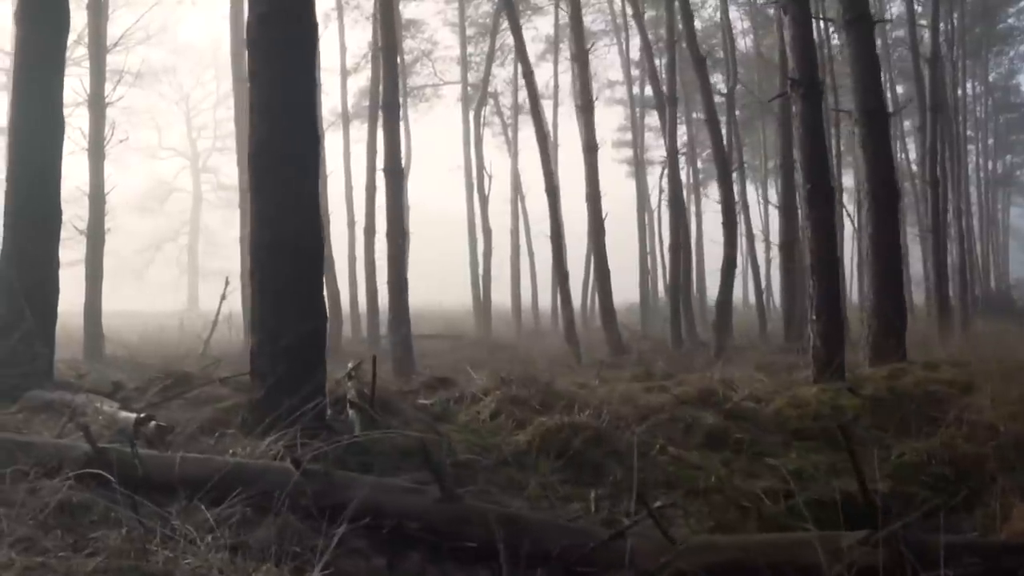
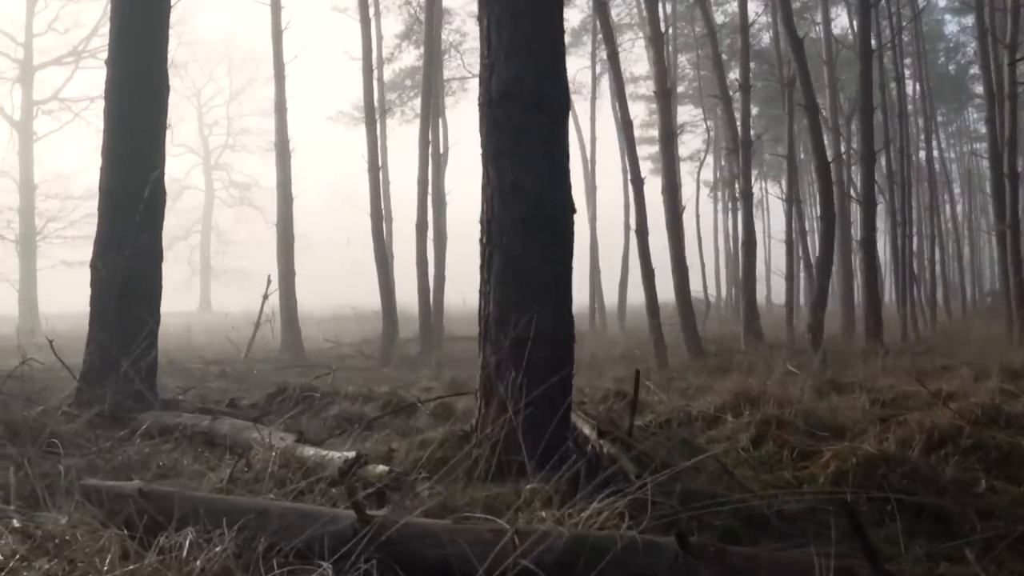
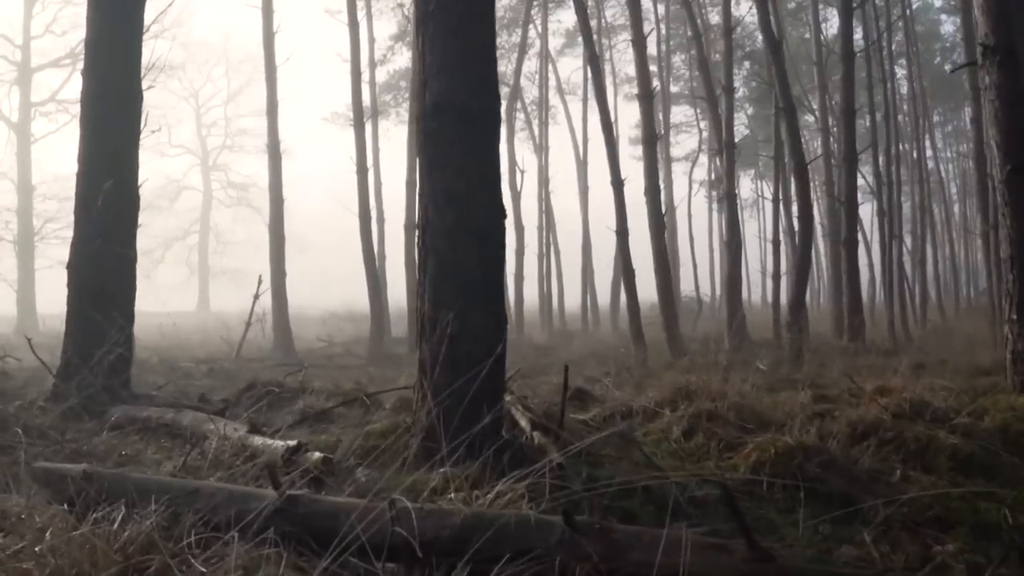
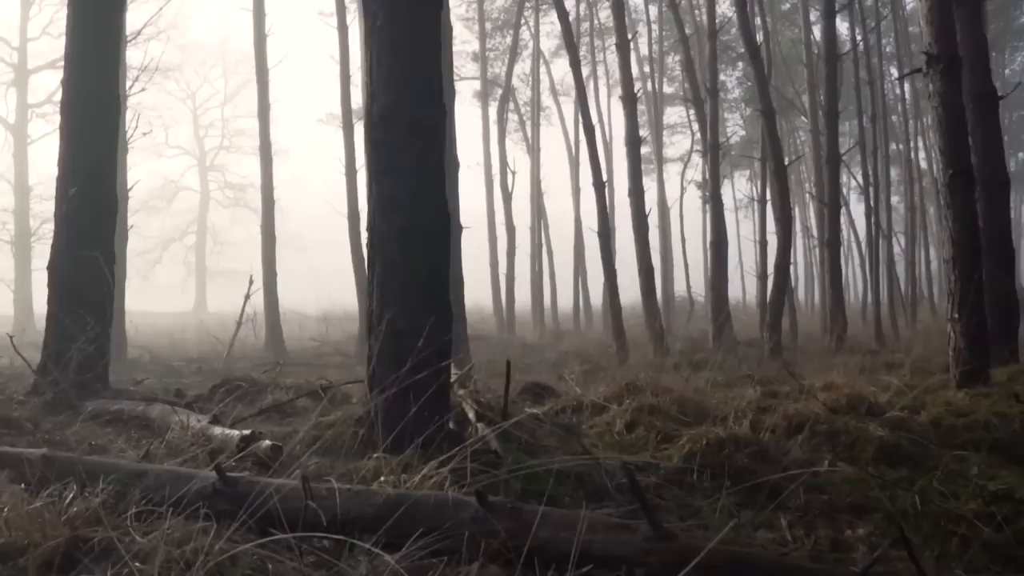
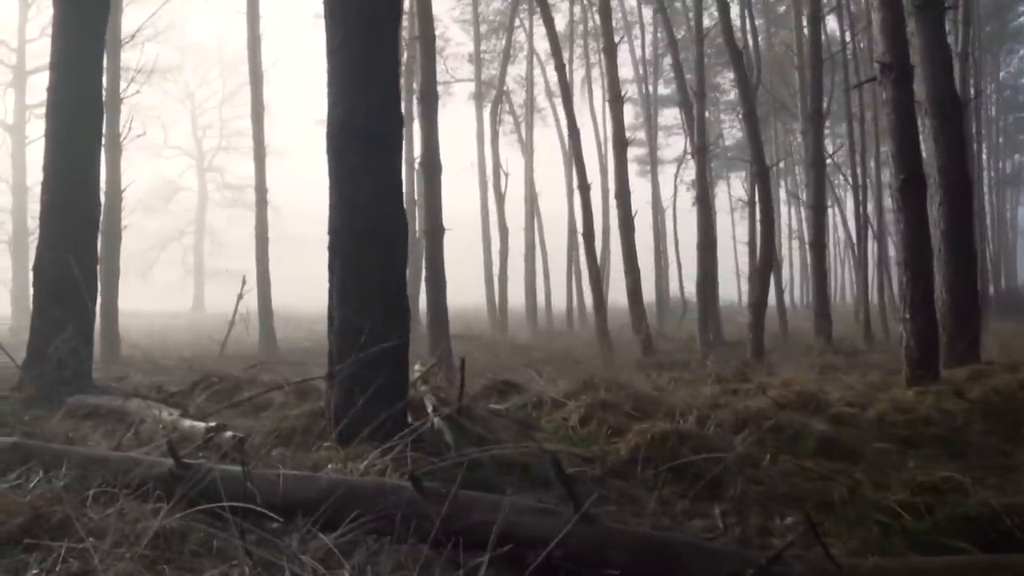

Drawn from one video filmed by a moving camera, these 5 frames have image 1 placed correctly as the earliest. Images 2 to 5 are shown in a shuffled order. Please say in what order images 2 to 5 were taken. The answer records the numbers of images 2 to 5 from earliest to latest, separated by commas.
5, 4, 3, 2
